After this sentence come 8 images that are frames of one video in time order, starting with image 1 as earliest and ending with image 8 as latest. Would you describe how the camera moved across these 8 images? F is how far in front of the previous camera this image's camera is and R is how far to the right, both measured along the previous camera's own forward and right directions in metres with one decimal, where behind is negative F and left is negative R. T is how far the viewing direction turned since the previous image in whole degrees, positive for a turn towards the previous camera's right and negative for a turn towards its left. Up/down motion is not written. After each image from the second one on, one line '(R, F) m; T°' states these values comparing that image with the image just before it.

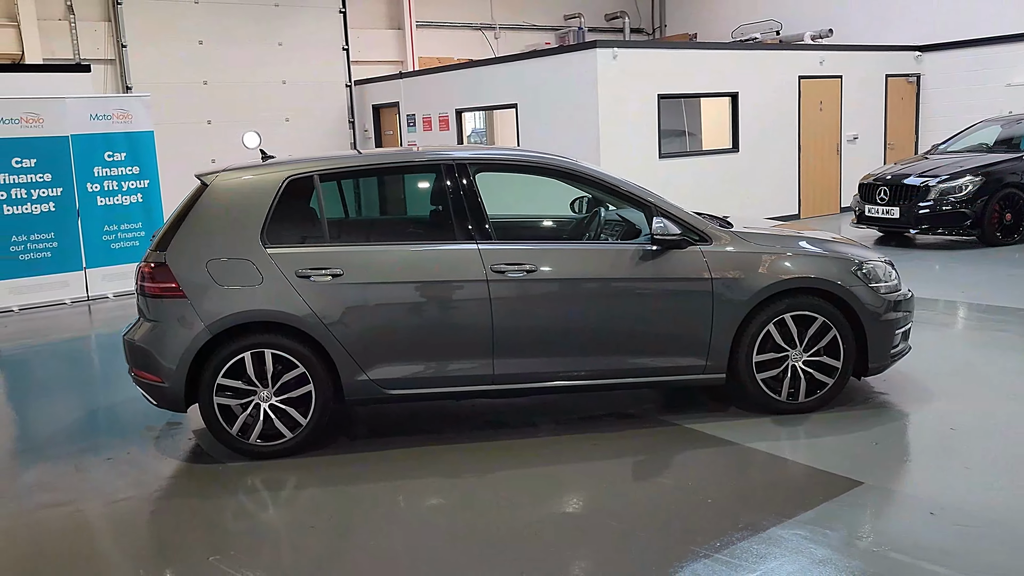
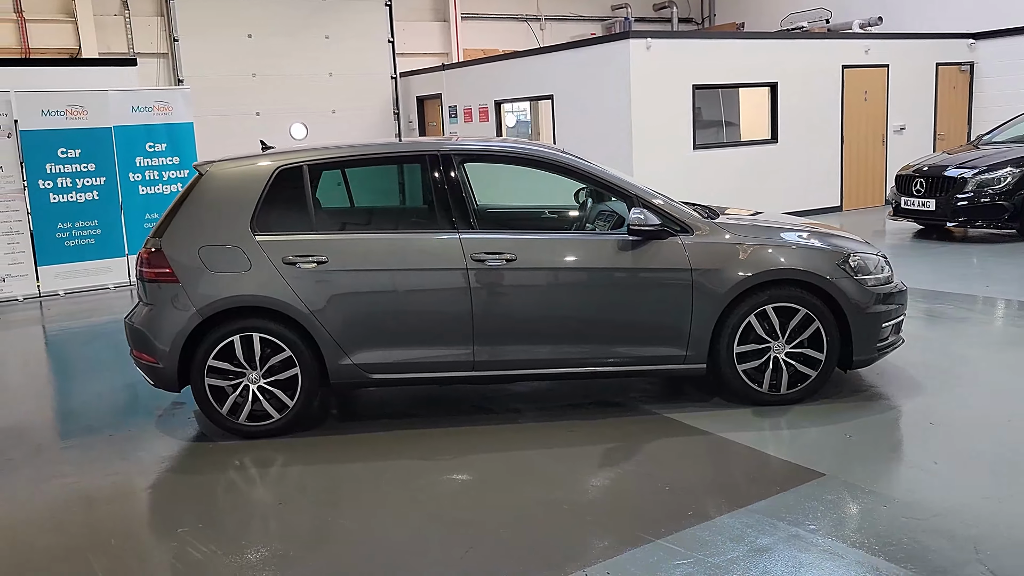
(+0.4, -0.1) m; -4°
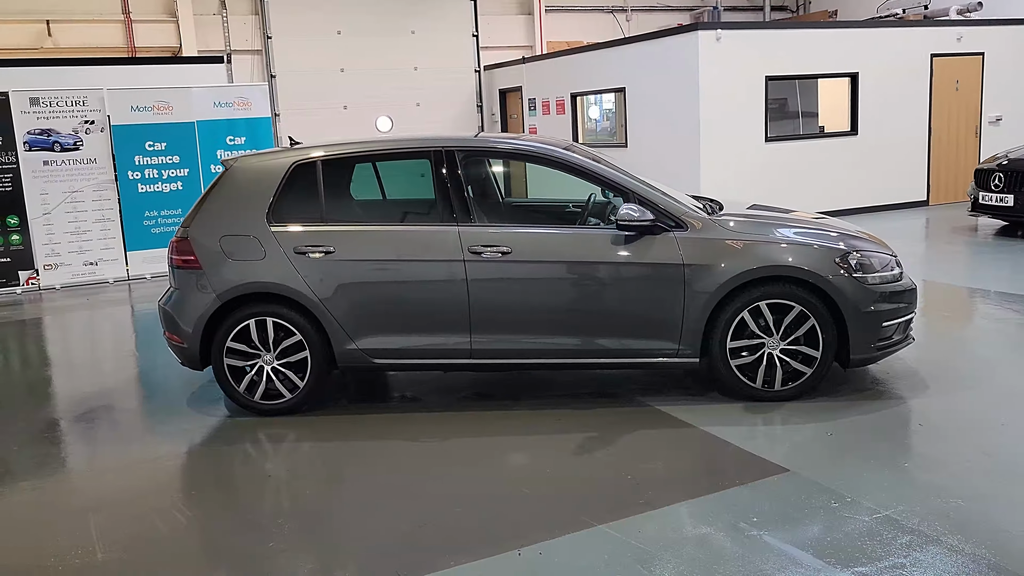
(+0.5, -0.1) m; -7°
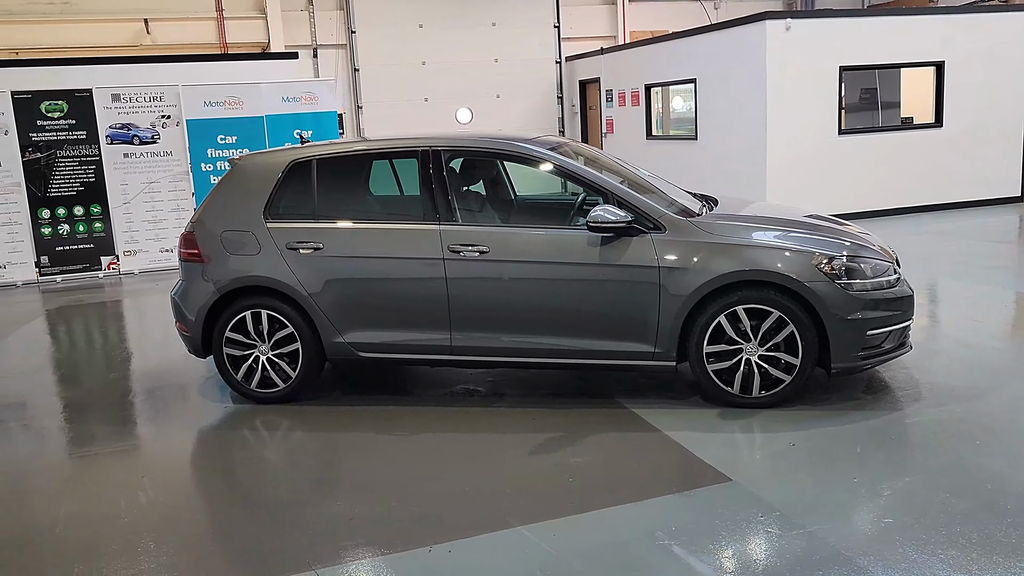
(+0.7, 0.0) m; -7°
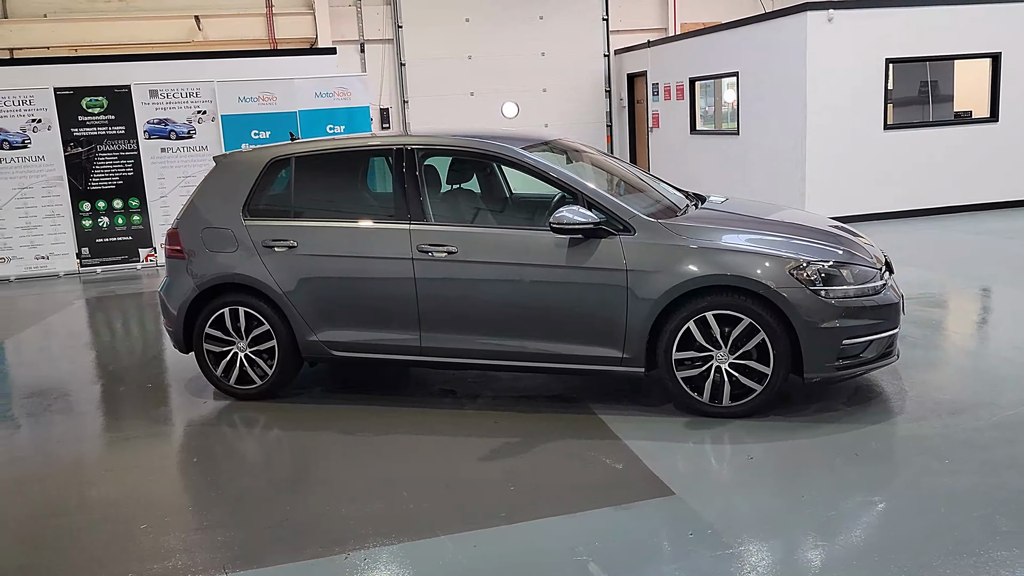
(+0.5, +0.1) m; -4°
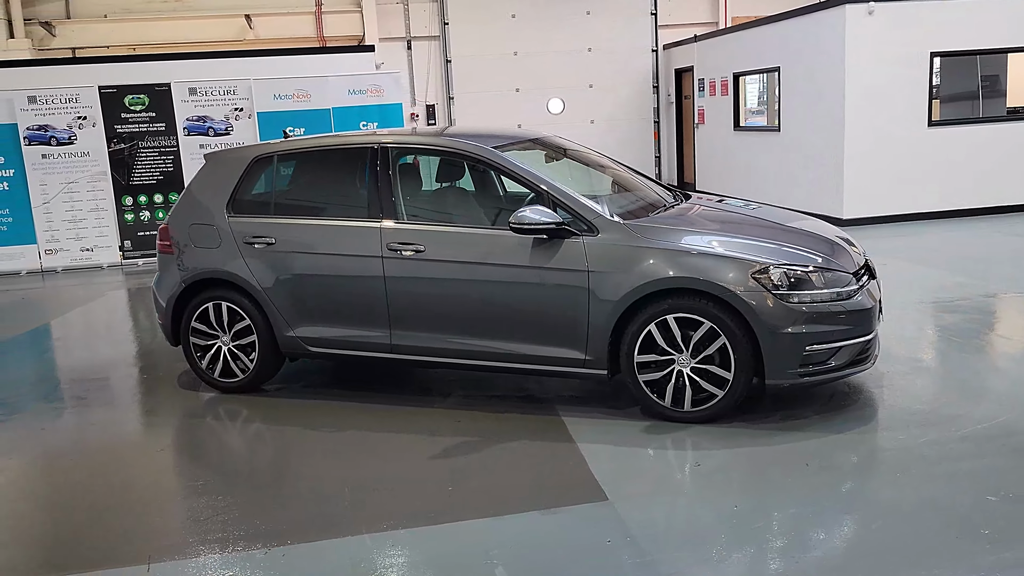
(+0.5, 0.0) m; -4°
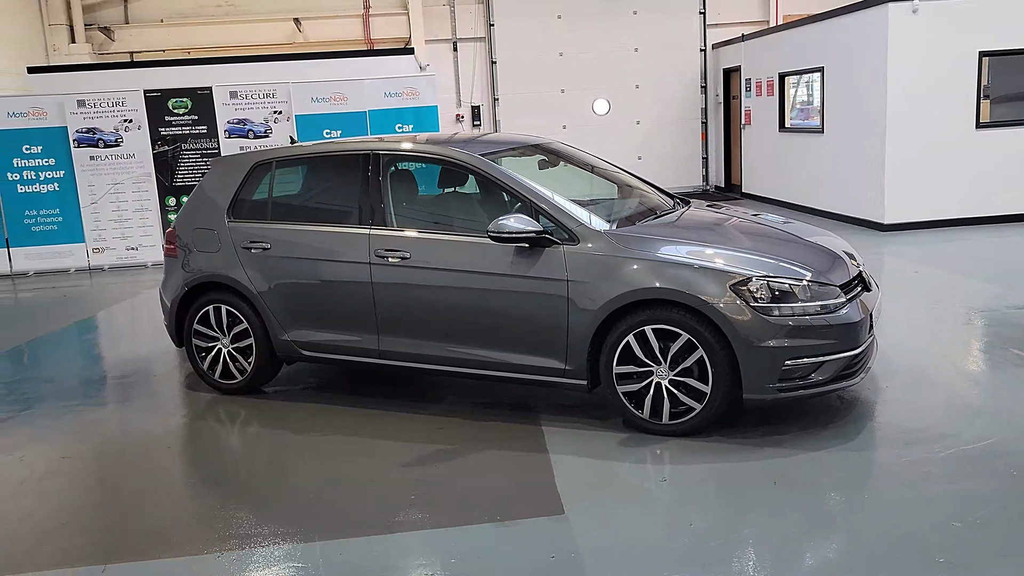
(+0.4, 0.0) m; -4°
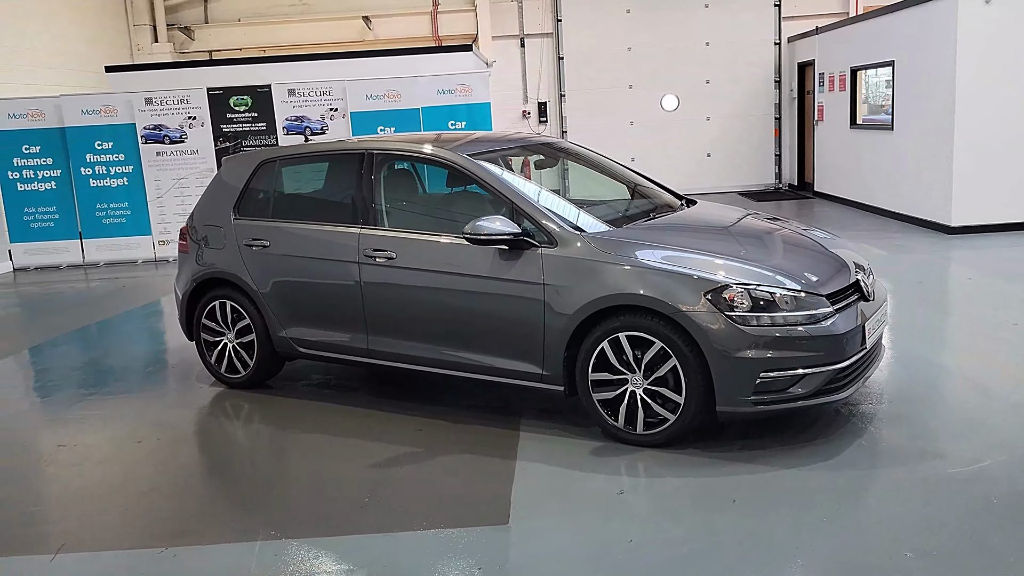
(+0.5, +0.1) m; -6°
